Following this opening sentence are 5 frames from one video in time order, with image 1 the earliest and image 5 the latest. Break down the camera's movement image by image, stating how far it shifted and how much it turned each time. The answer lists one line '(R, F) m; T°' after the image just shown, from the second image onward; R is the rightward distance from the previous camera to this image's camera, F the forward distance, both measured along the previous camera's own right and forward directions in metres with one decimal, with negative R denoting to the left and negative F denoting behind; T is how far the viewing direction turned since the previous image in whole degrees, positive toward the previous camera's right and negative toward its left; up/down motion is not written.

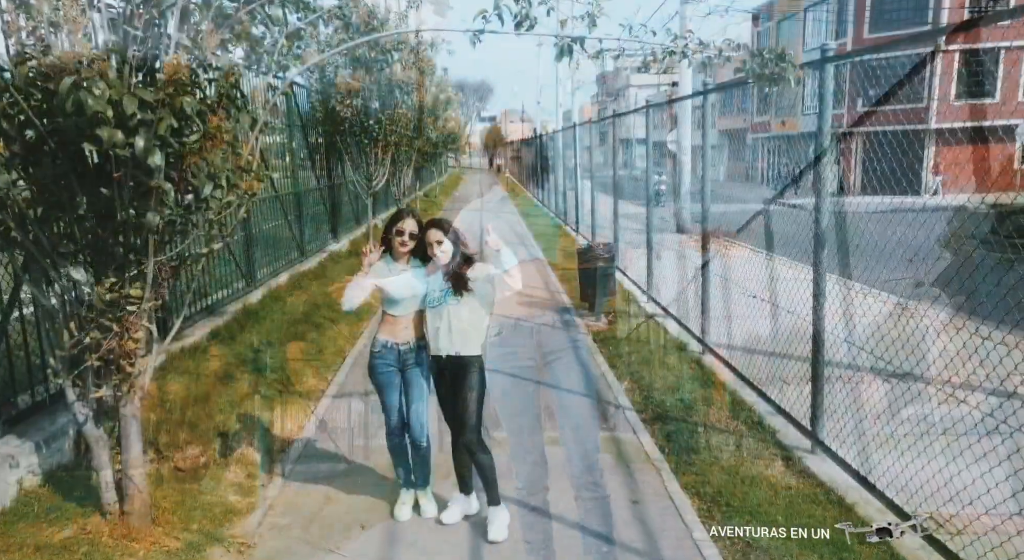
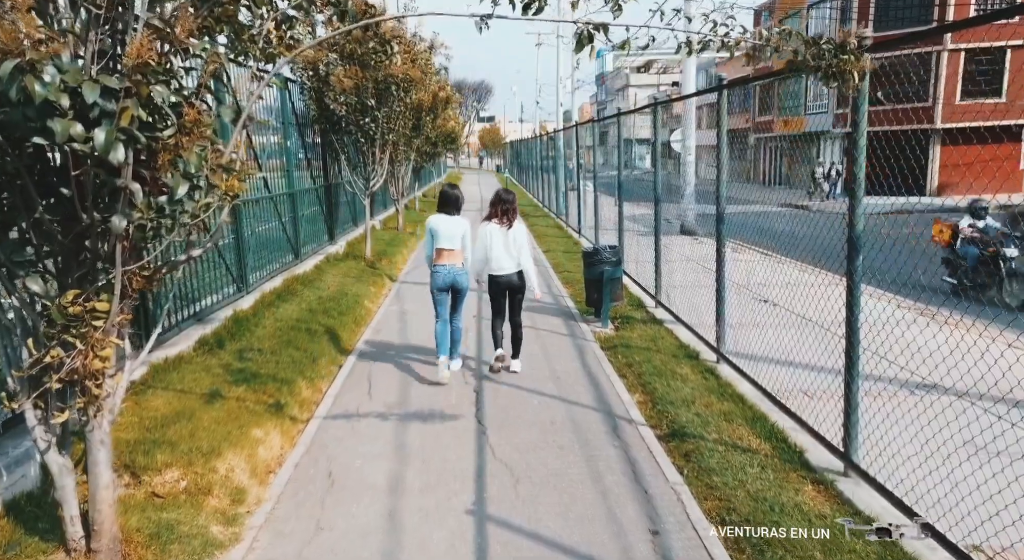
(-0.1, +0.4) m; 0°
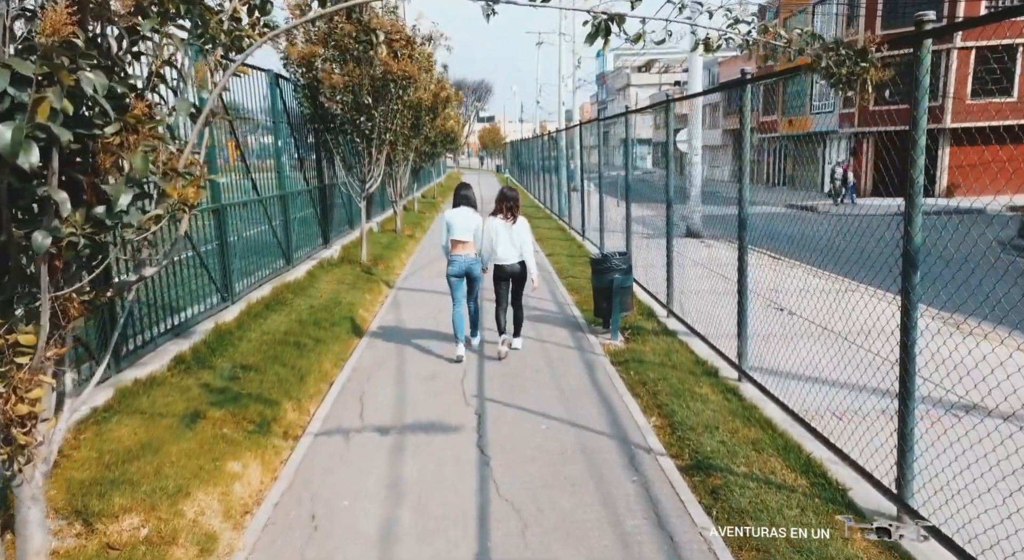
(0.0, +0.5) m; 0°
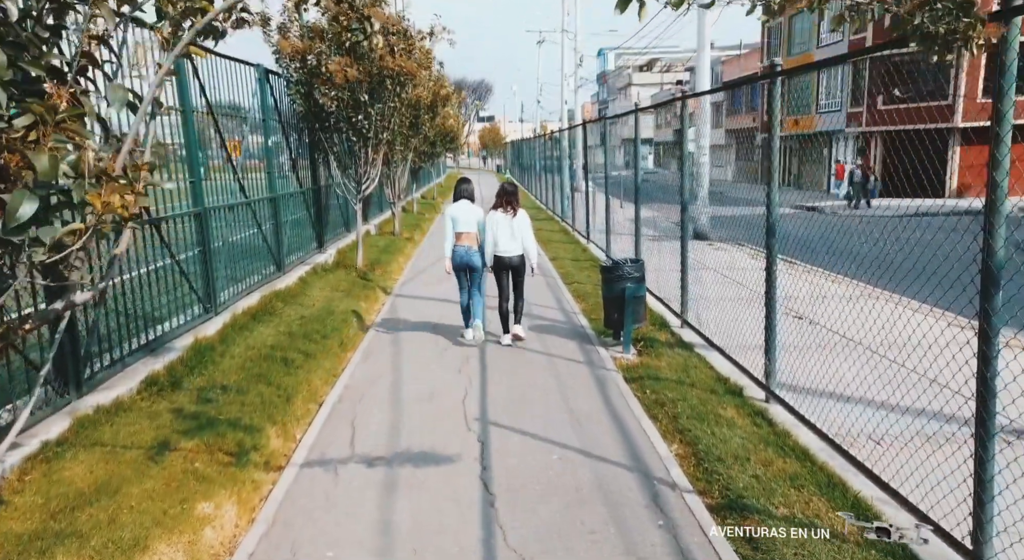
(0.0, +0.5) m; 0°
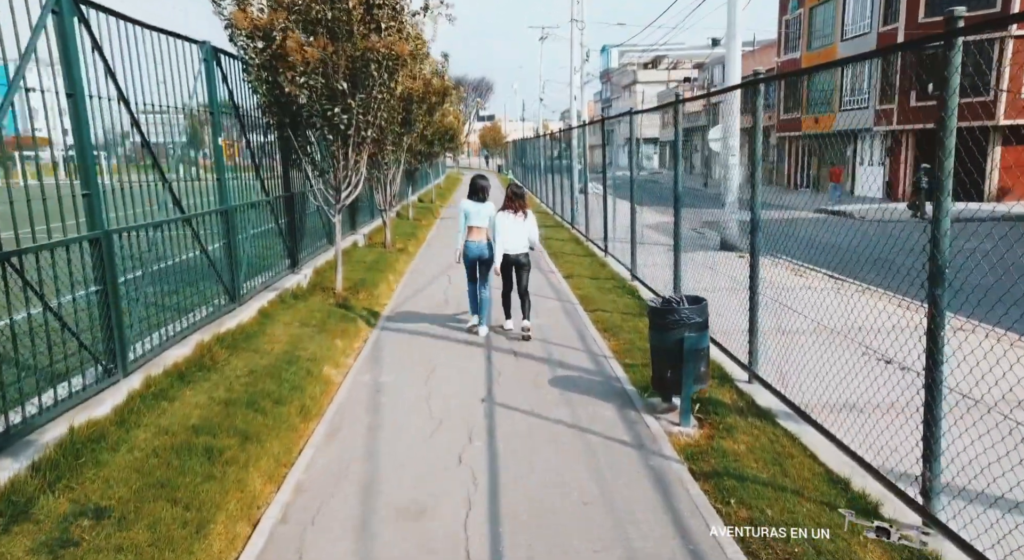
(-0.1, +2.0) m; 0°
